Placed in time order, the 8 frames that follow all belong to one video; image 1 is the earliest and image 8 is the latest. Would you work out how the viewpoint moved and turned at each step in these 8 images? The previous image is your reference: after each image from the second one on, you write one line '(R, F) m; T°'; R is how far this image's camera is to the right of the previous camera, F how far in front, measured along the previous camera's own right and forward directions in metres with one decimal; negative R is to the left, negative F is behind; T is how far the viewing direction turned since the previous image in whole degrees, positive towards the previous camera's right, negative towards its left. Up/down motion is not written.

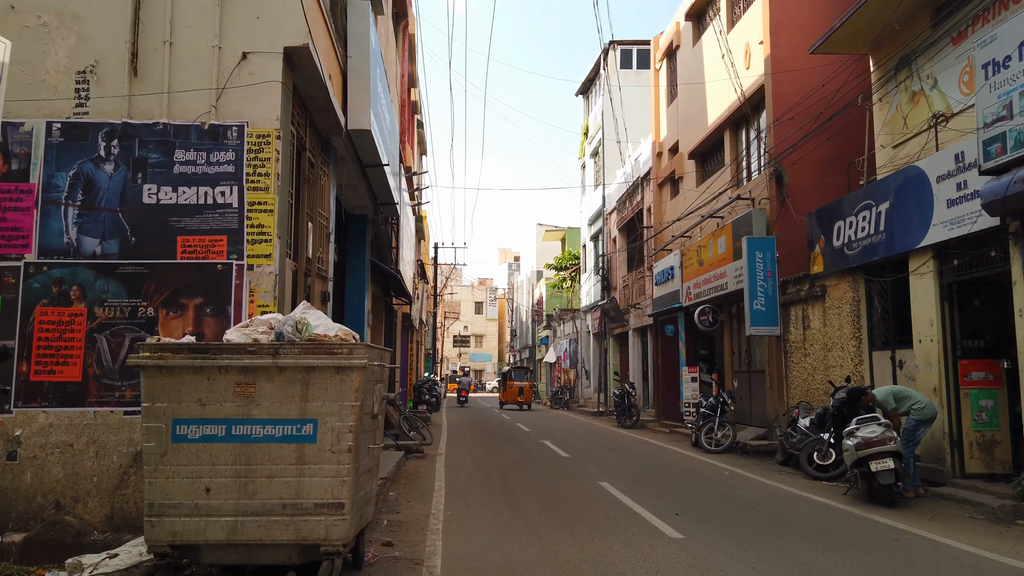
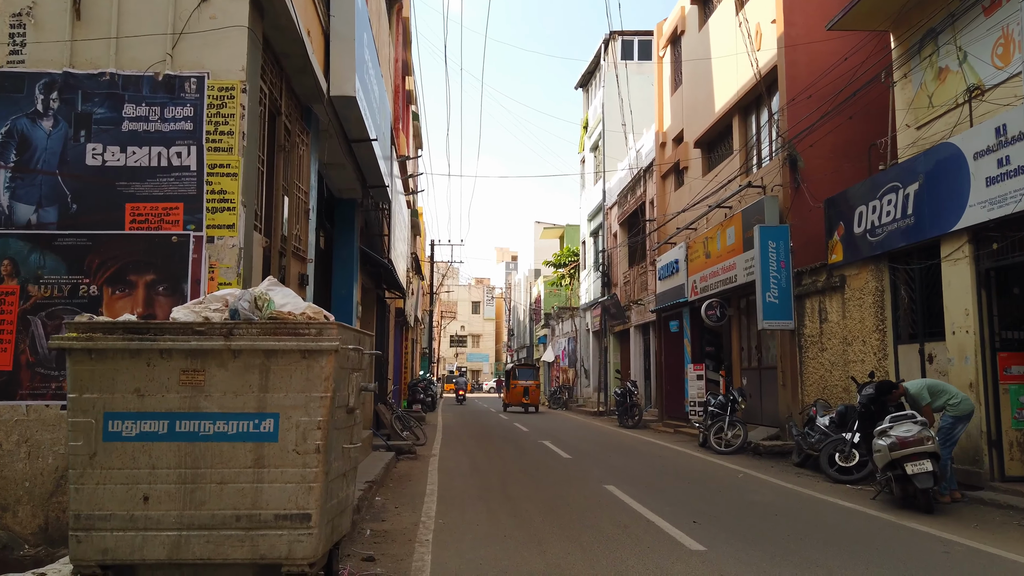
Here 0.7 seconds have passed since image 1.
(0.0, +0.8) m; 0°
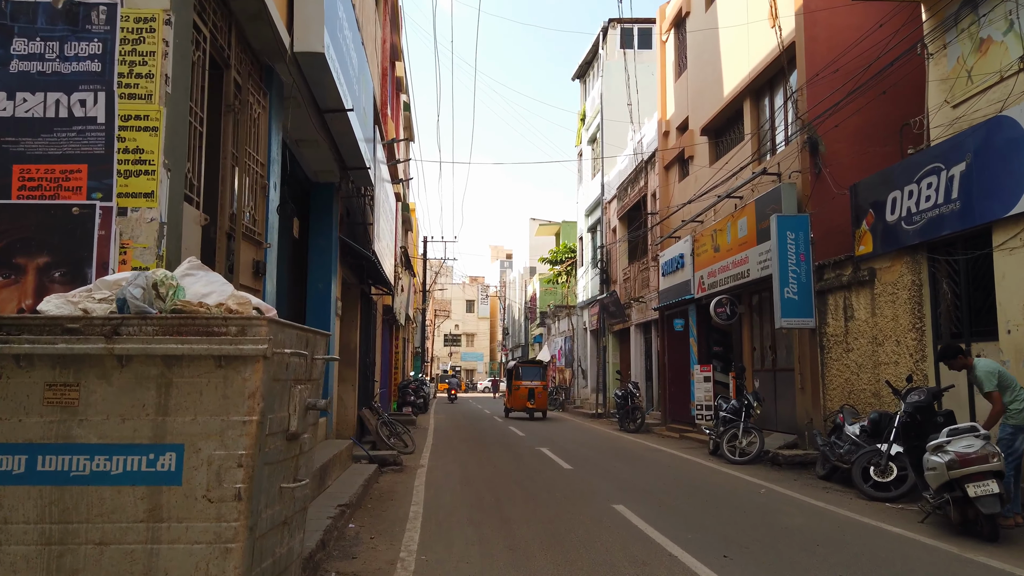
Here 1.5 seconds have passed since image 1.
(0.0, +1.2) m; 0°
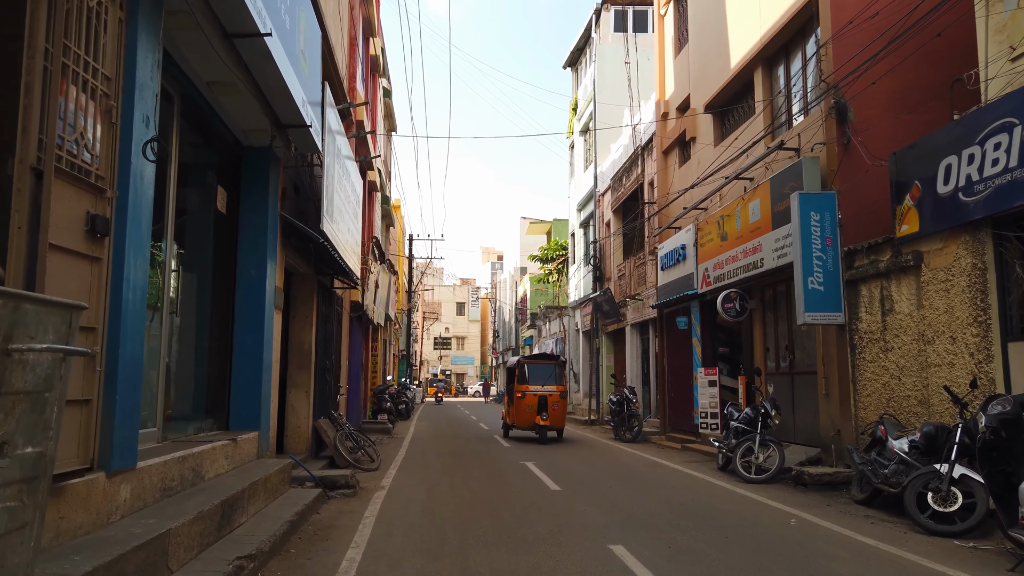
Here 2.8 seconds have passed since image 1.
(+0.2, +1.8) m; +1°
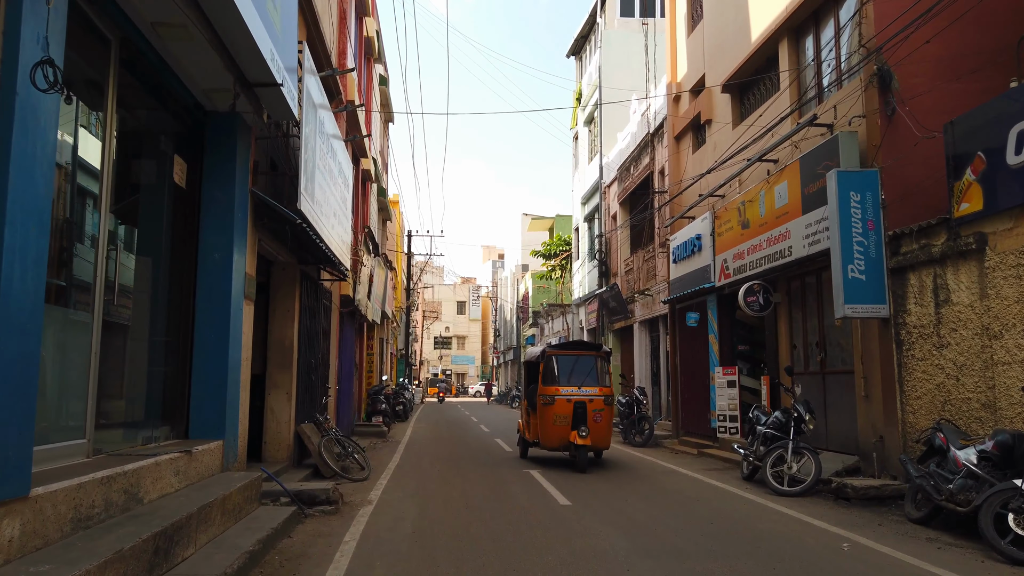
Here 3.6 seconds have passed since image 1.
(0.0, +1.2) m; 0°
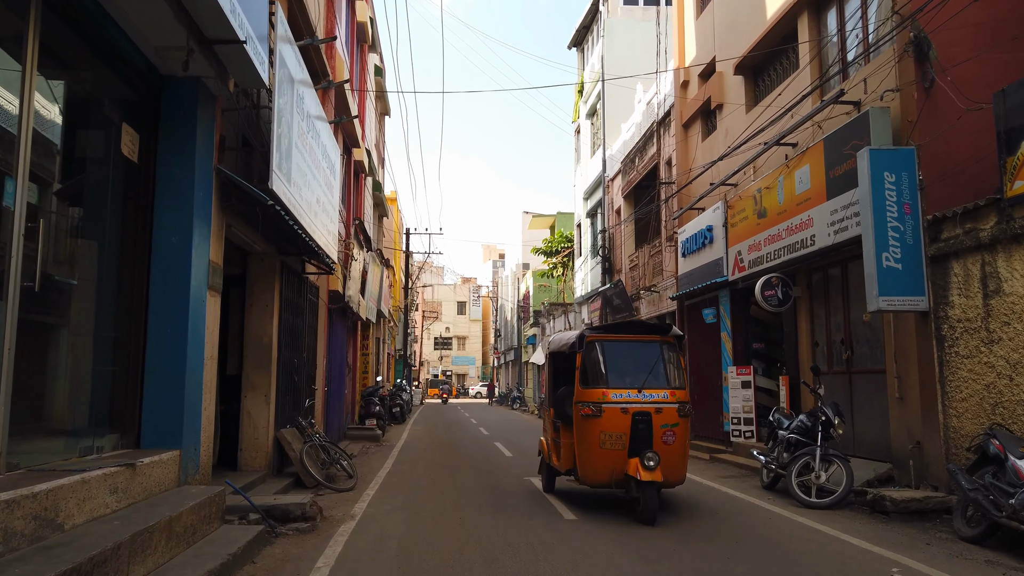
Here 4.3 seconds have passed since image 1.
(0.0, +0.9) m; 0°
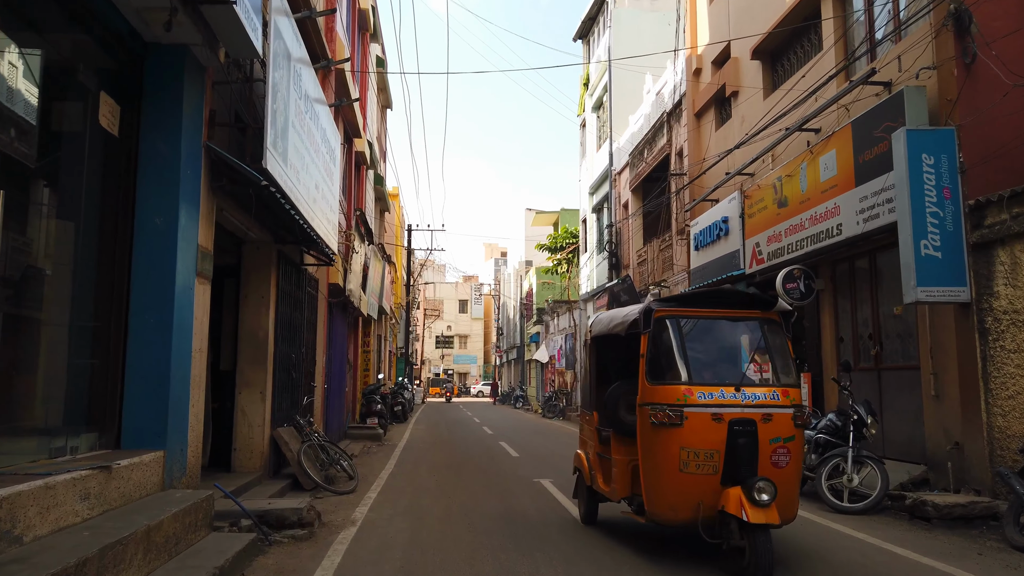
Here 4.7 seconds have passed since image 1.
(-0.1, +0.6) m; 0°
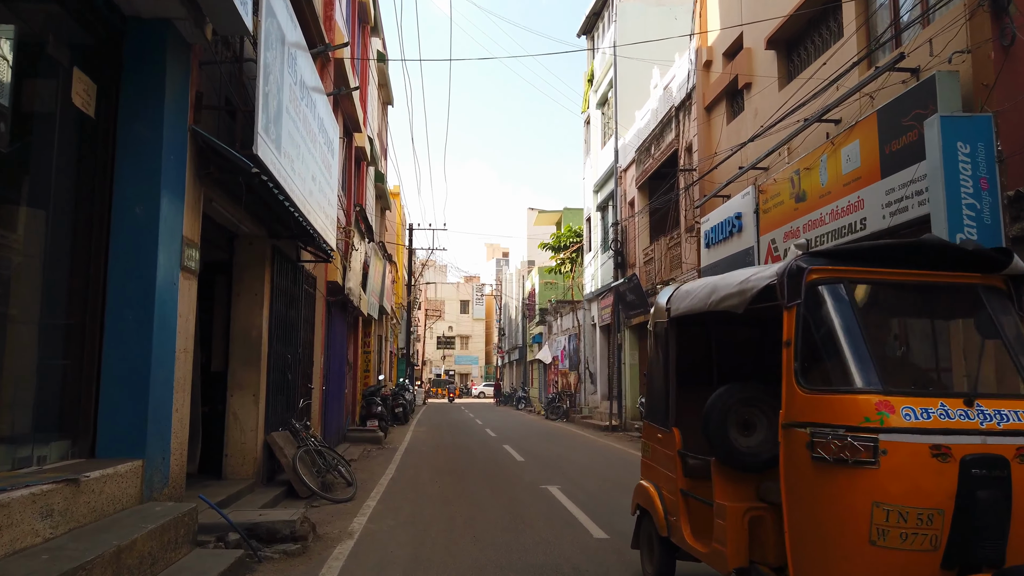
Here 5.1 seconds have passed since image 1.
(-0.1, +0.5) m; 0°
